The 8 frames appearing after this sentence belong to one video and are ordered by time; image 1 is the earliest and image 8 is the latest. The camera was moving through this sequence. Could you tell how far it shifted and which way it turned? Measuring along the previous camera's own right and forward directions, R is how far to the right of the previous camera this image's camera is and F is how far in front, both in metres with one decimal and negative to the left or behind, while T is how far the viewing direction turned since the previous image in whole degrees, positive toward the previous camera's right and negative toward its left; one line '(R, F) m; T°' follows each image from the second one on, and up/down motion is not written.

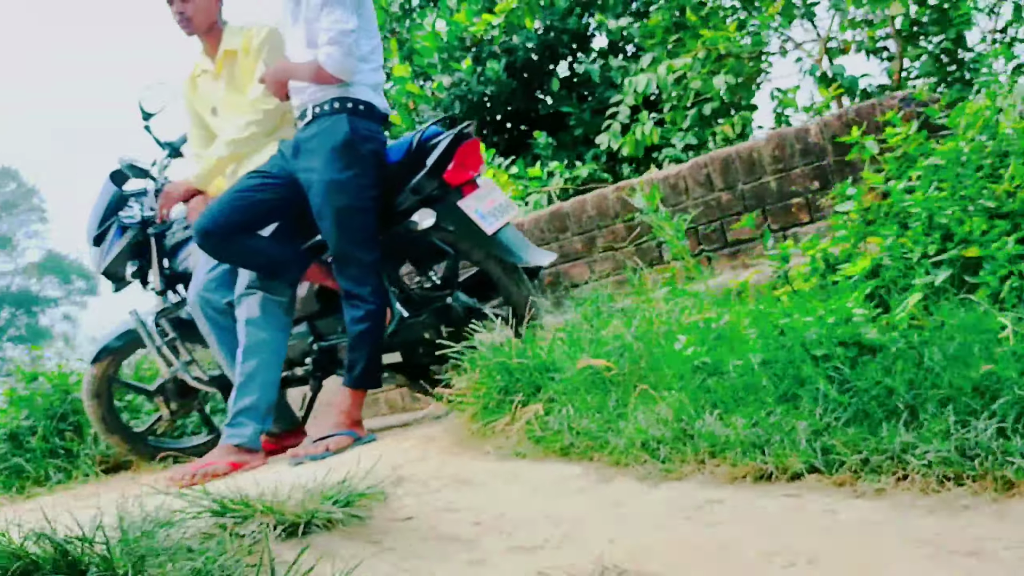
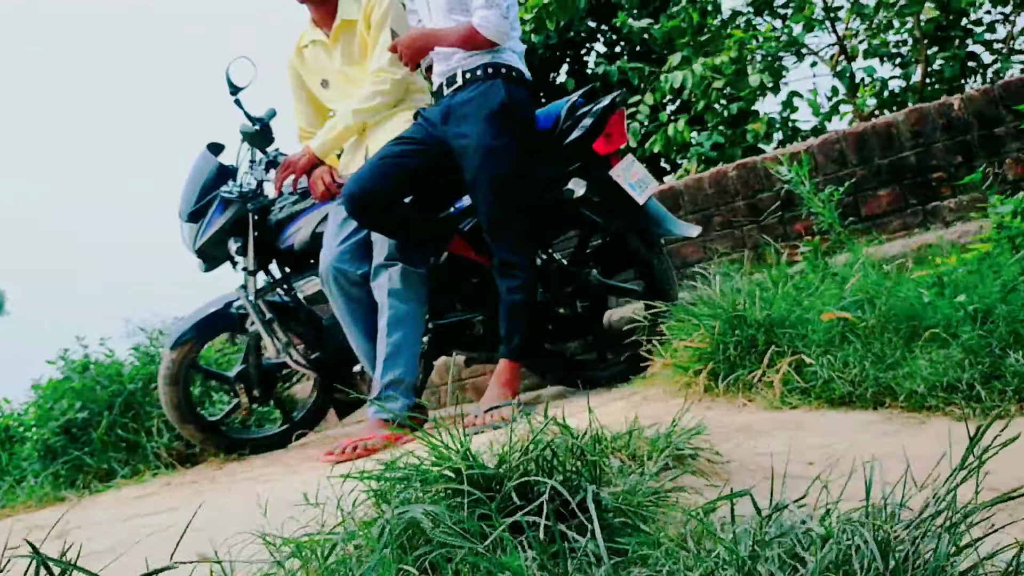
(-0.6, +0.1) m; +3°
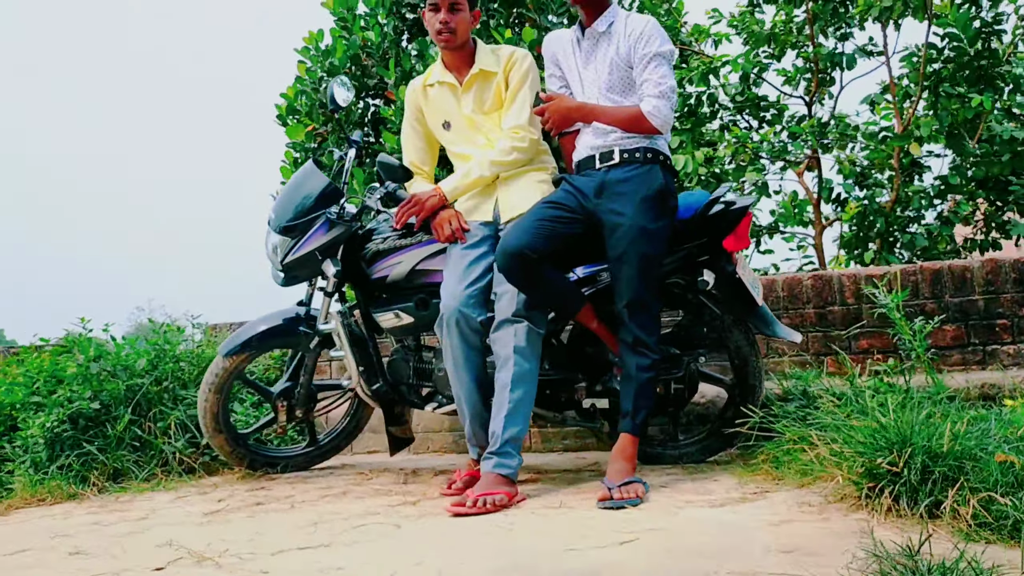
(-0.8, 0.0) m; +7°
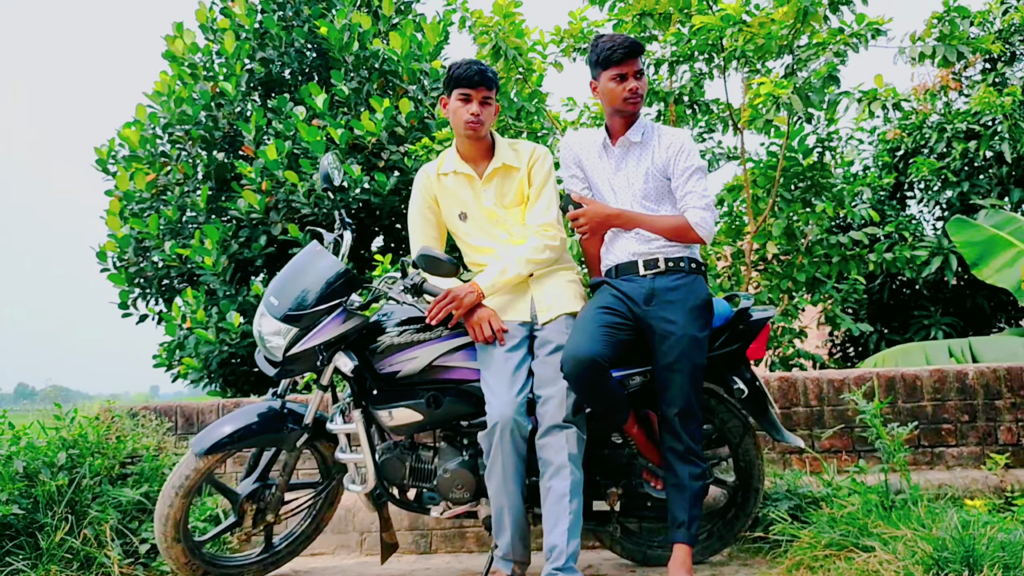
(-0.8, +0.2) m; +14°
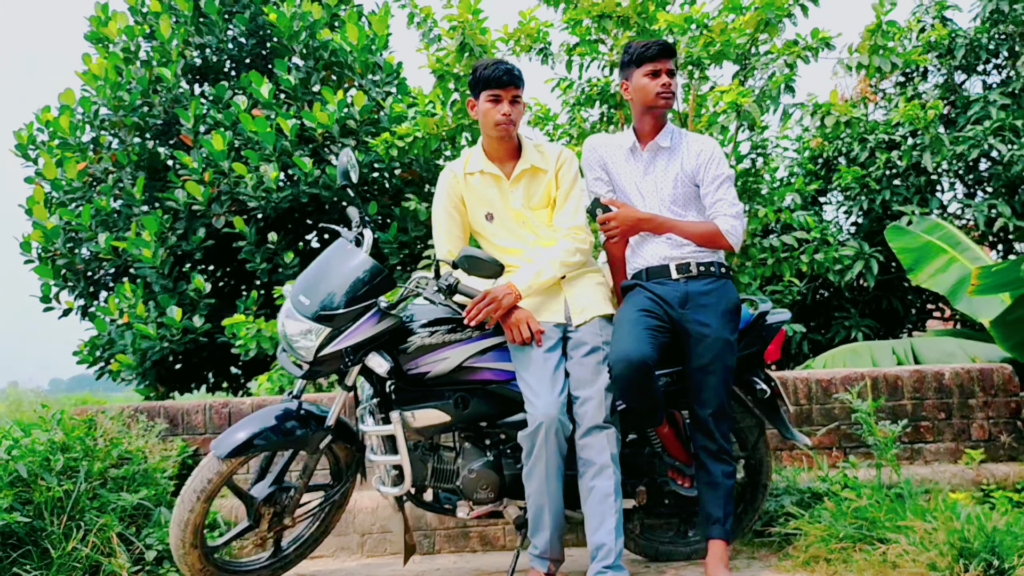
(-0.4, 0.0) m; +6°
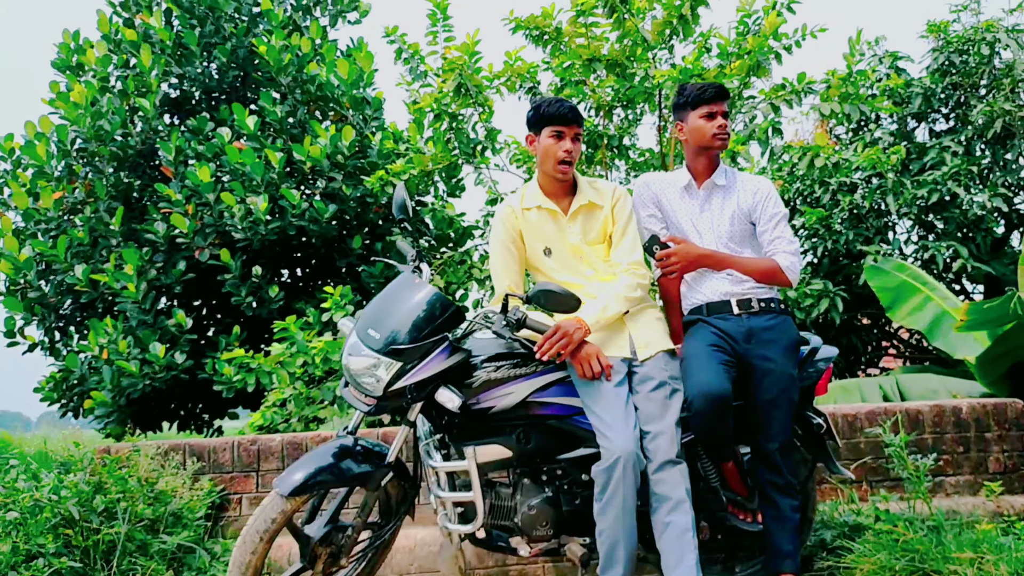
(-0.4, 0.0) m; +4°
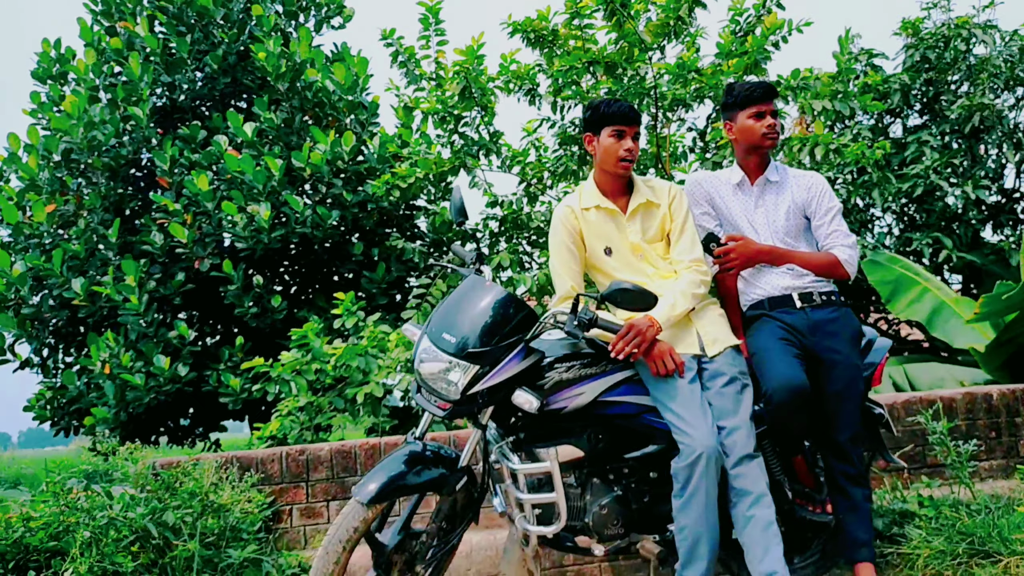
(-0.4, 0.0) m; +2°
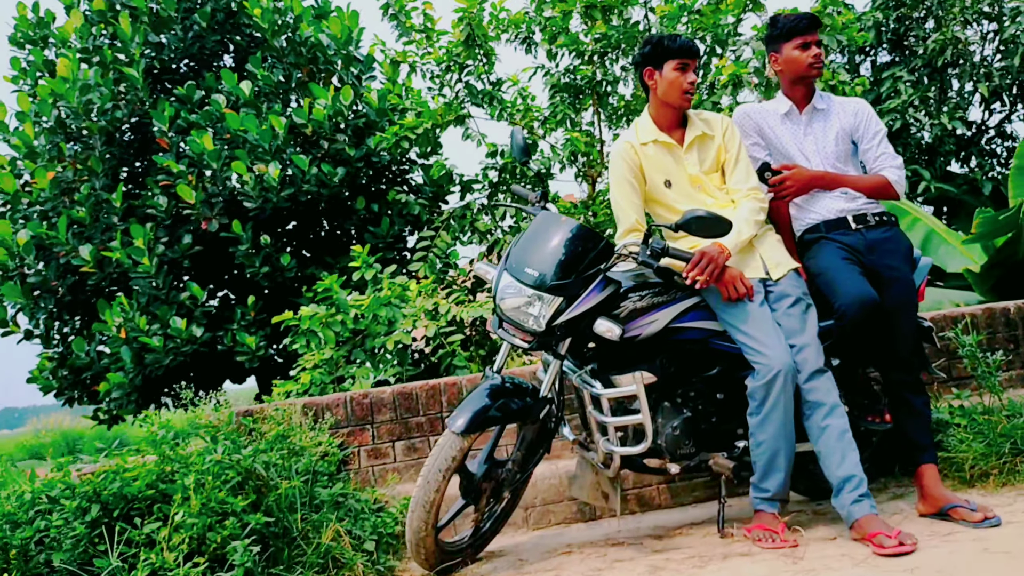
(-0.4, -0.1) m; +2°
